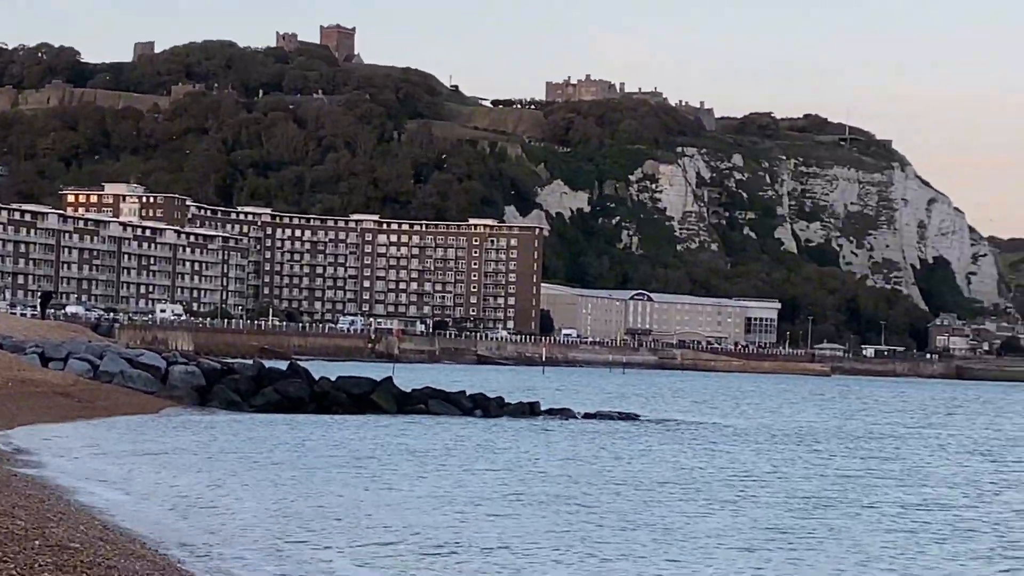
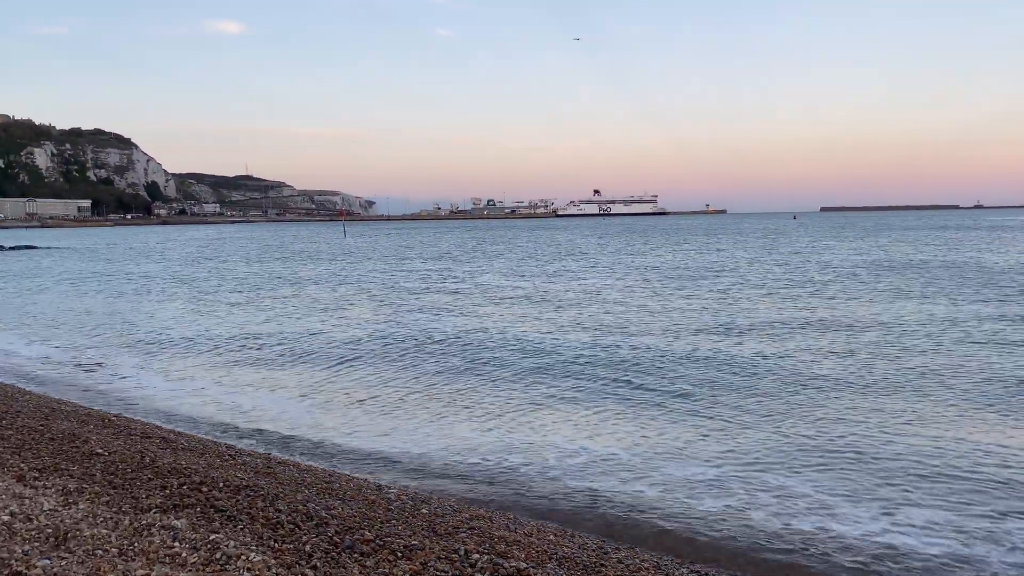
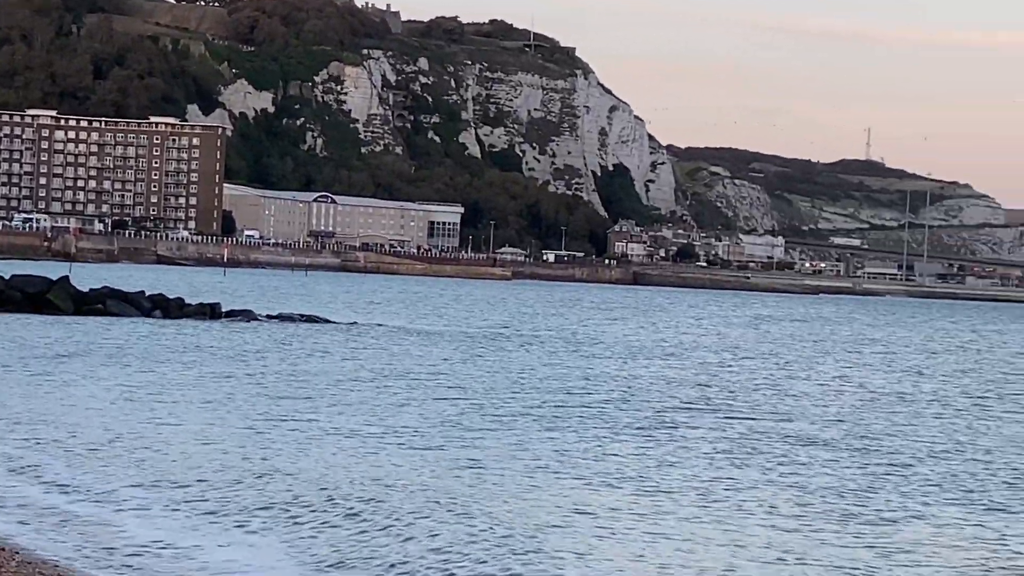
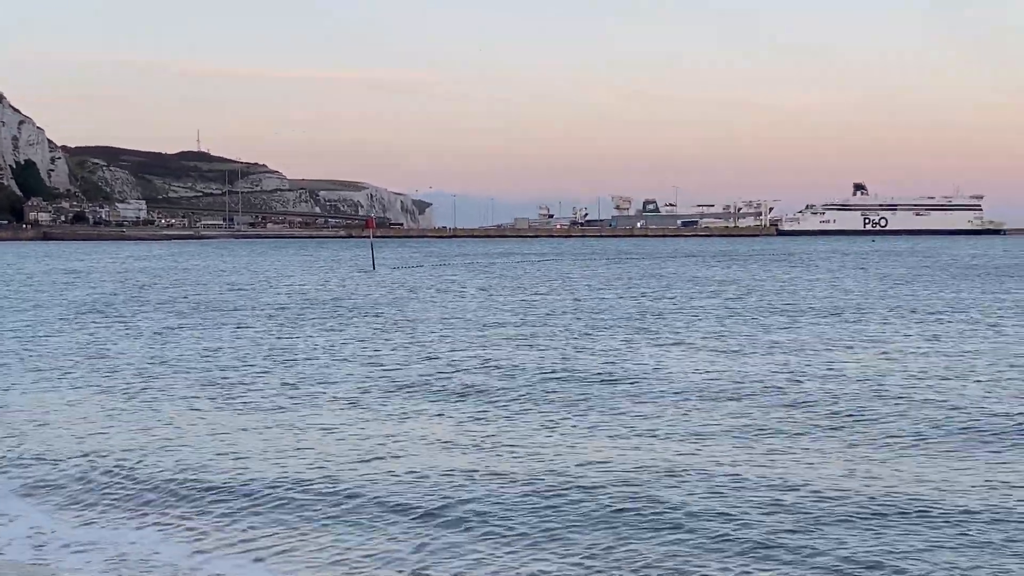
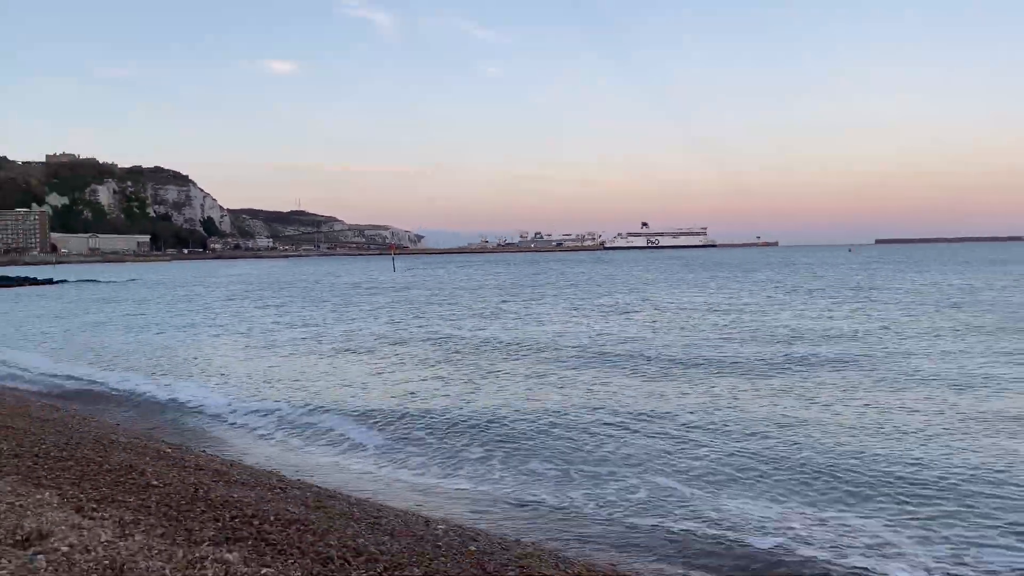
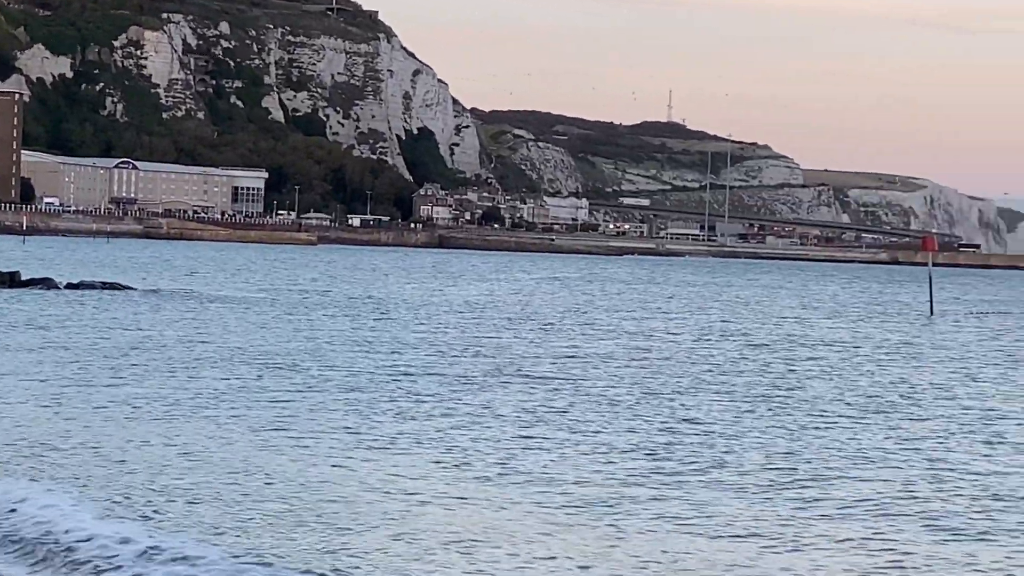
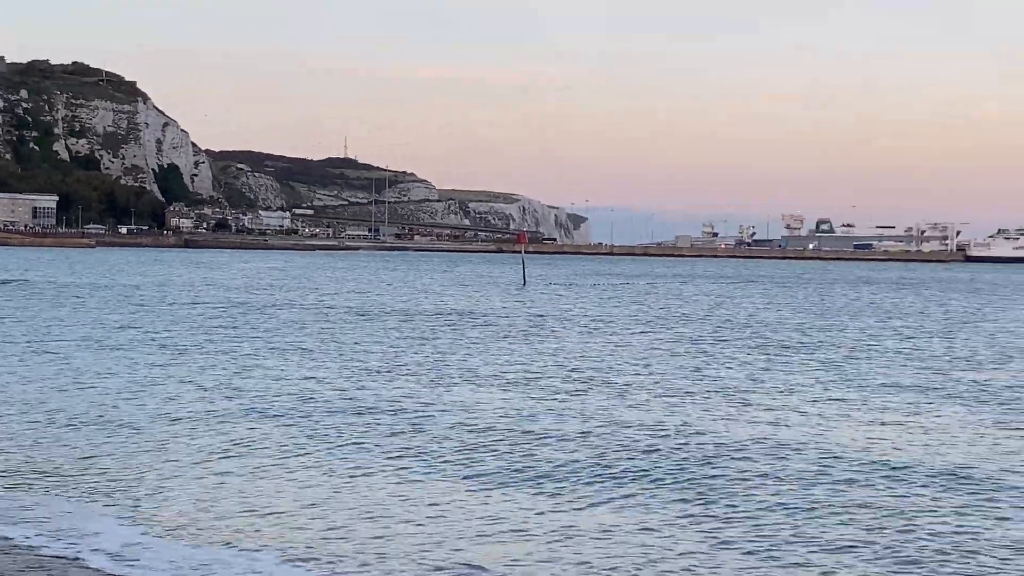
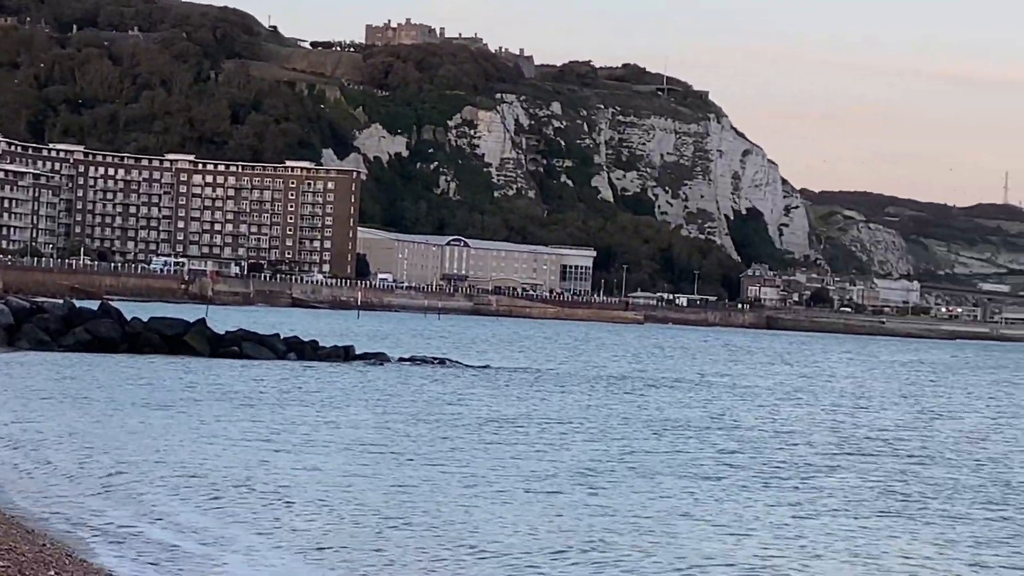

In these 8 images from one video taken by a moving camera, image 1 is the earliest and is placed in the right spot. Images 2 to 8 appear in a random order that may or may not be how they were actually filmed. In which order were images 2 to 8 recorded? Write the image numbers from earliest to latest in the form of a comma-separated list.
8, 3, 6, 7, 4, 5, 2
